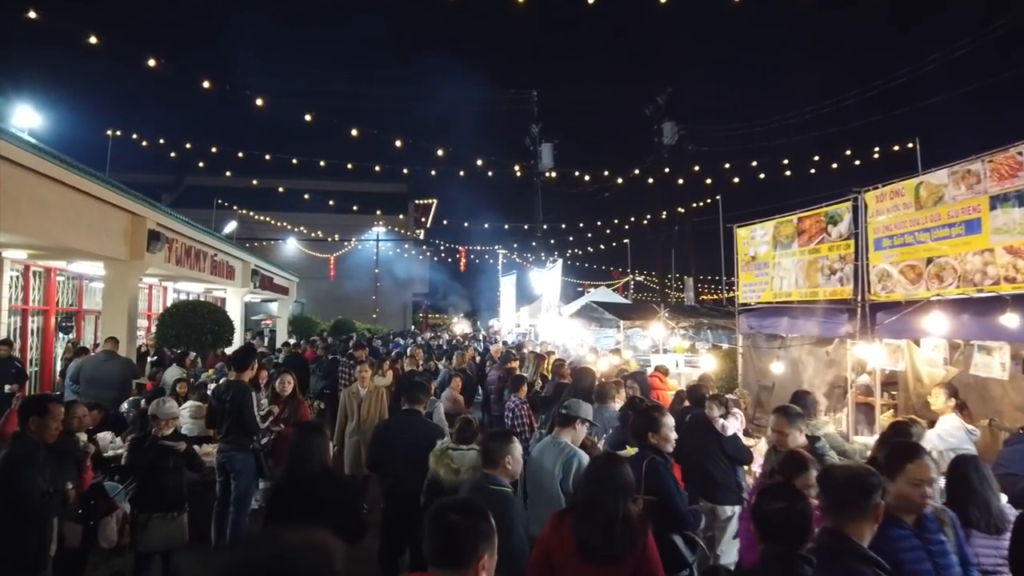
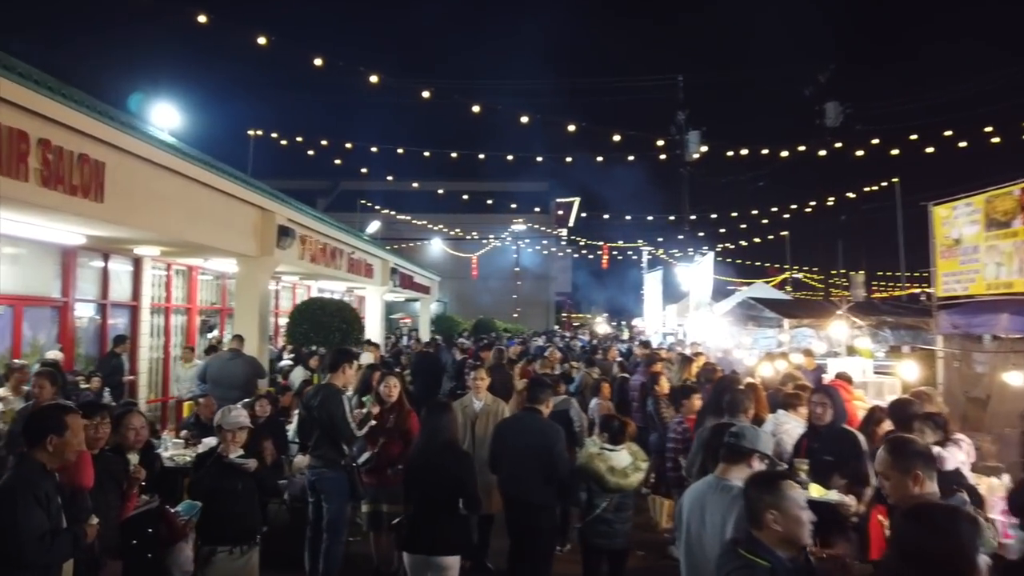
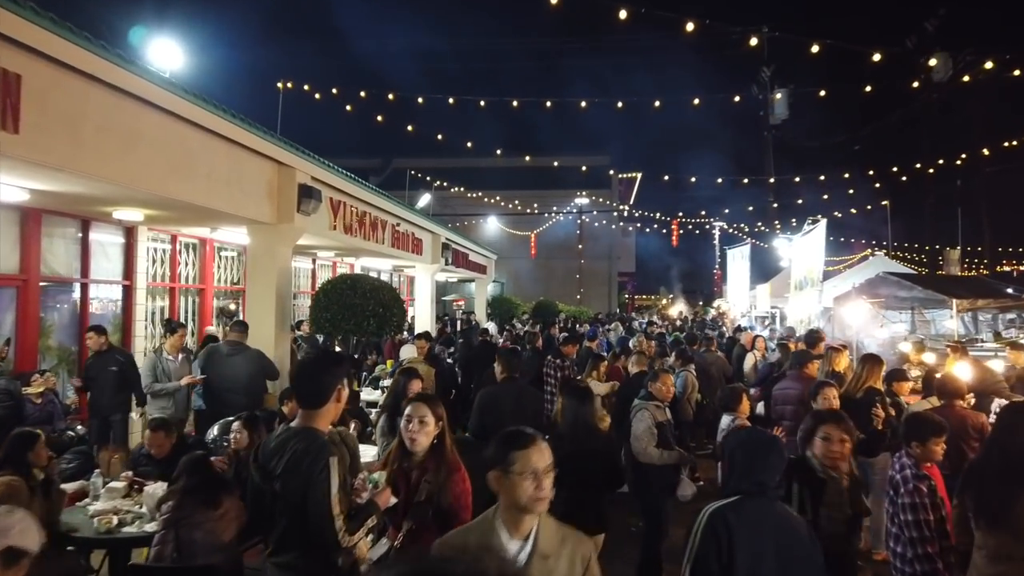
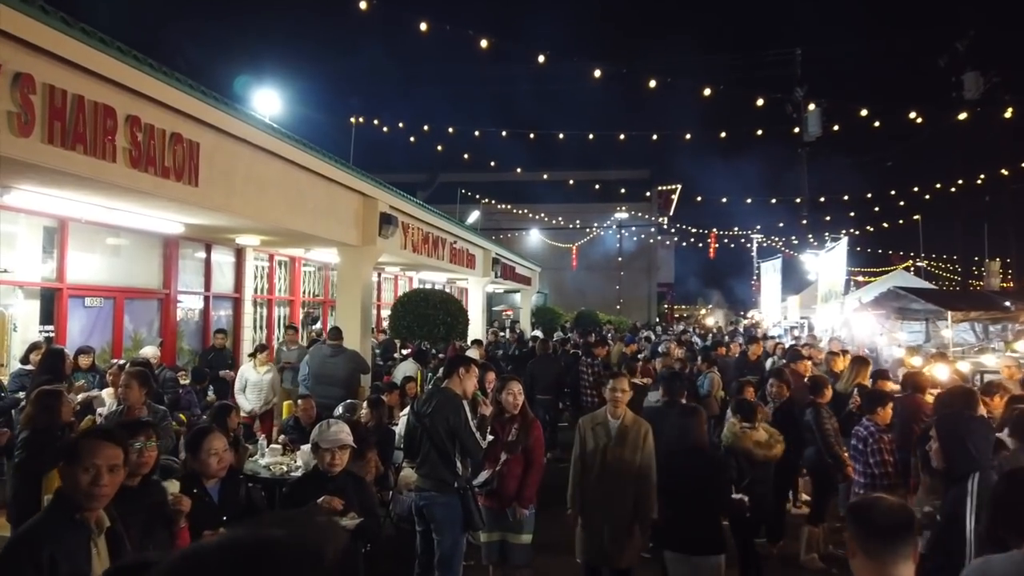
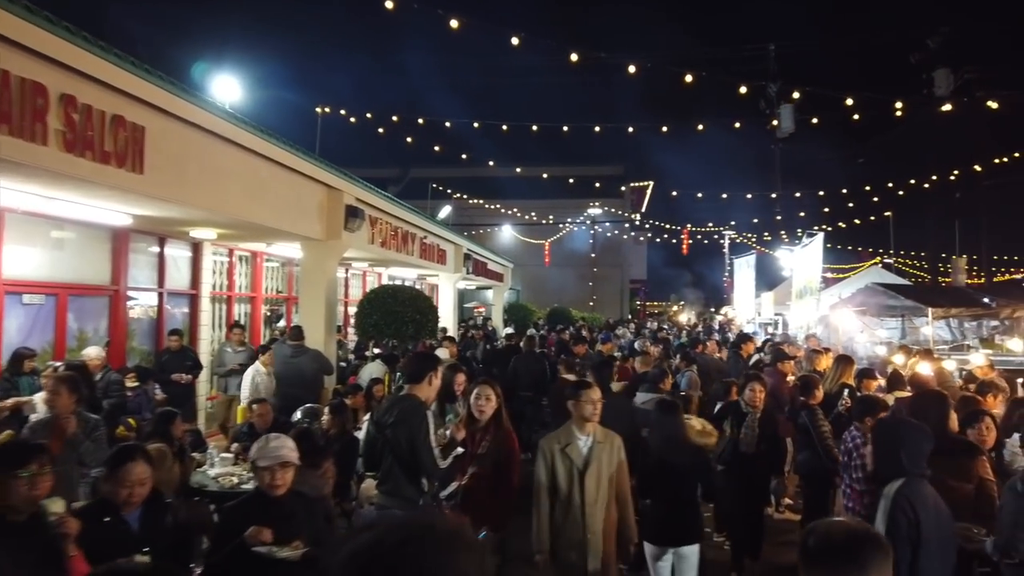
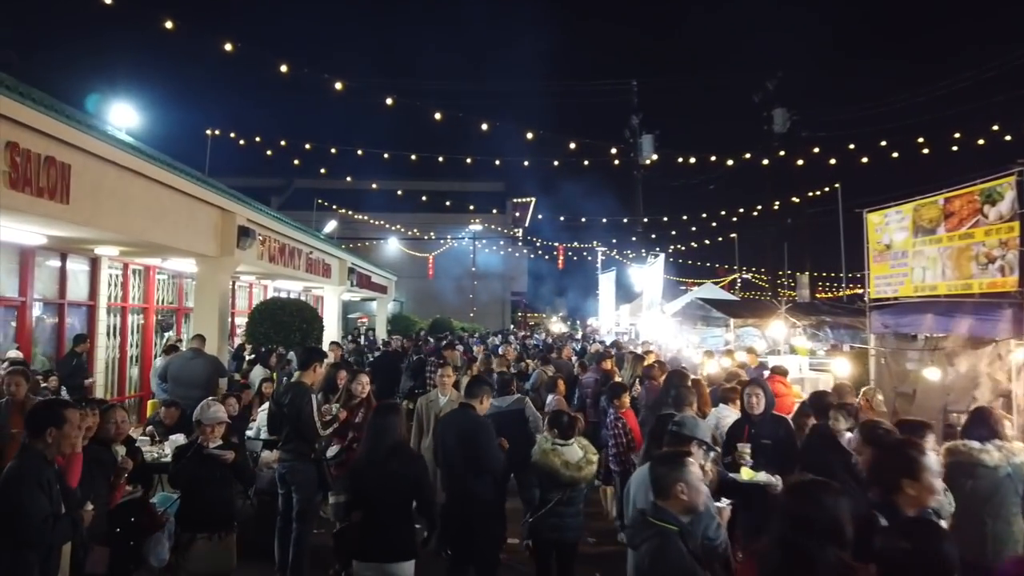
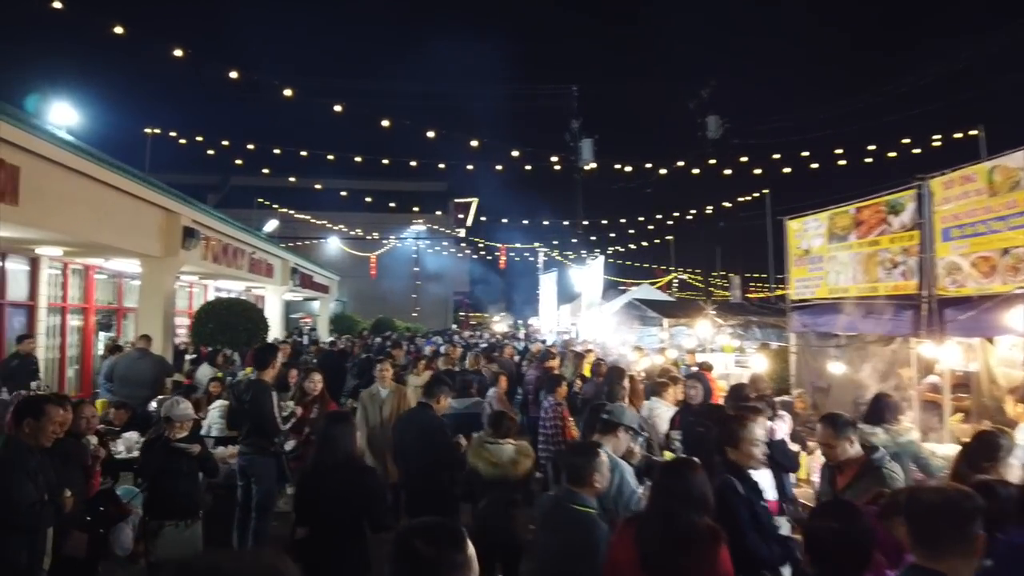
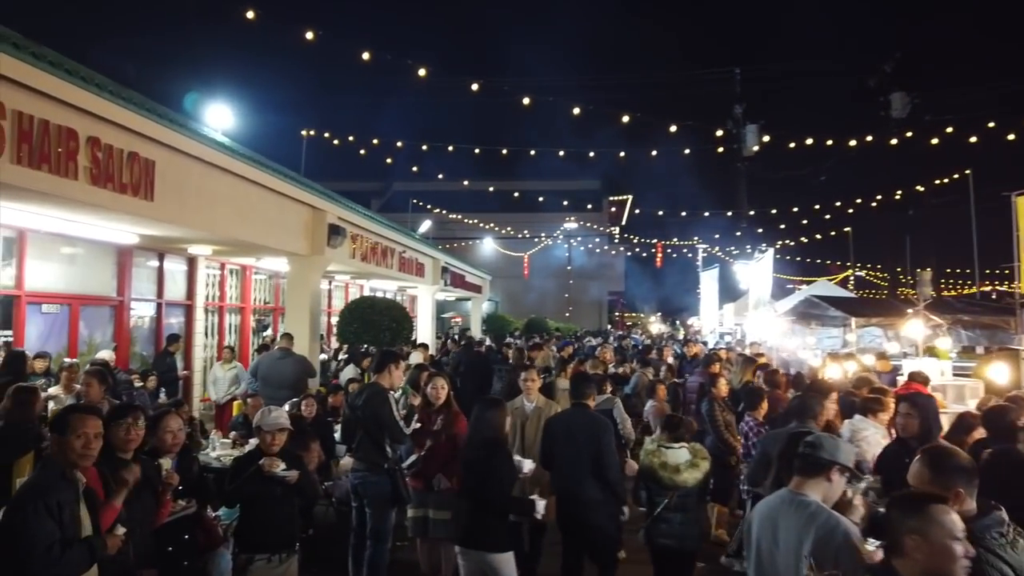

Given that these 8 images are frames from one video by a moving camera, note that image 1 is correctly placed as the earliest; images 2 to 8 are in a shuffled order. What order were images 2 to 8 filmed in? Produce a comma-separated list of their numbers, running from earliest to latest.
7, 6, 2, 8, 4, 5, 3
